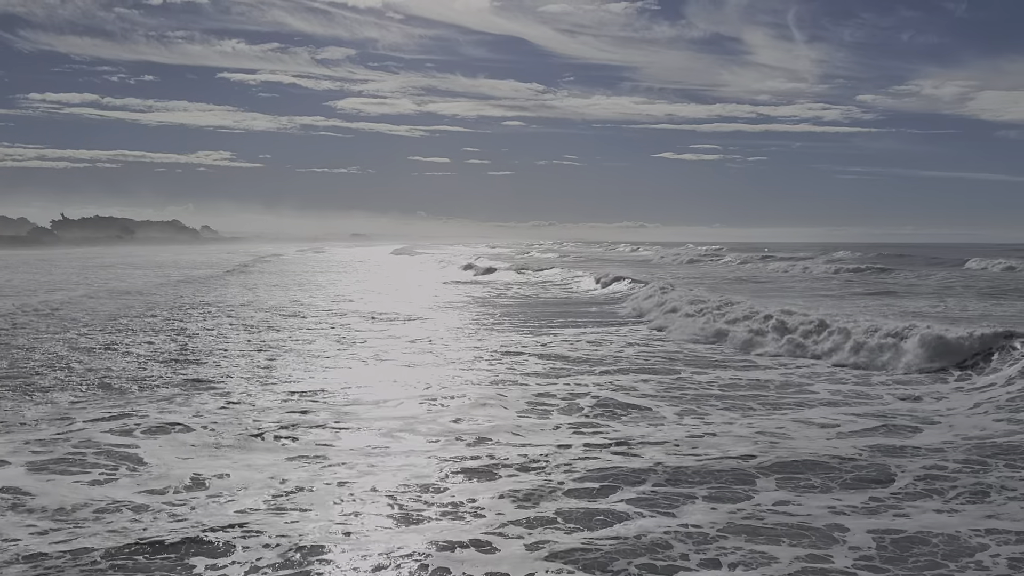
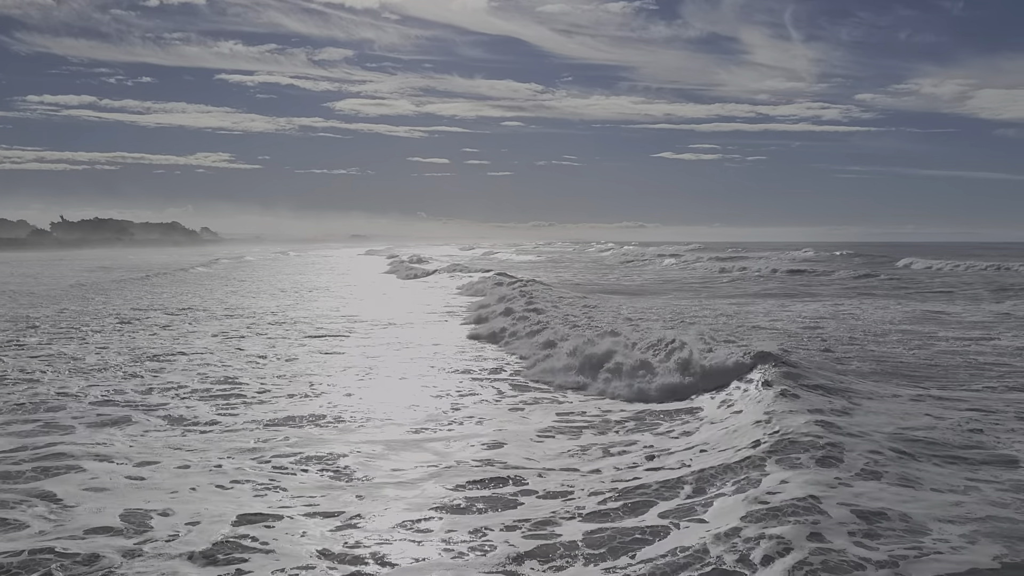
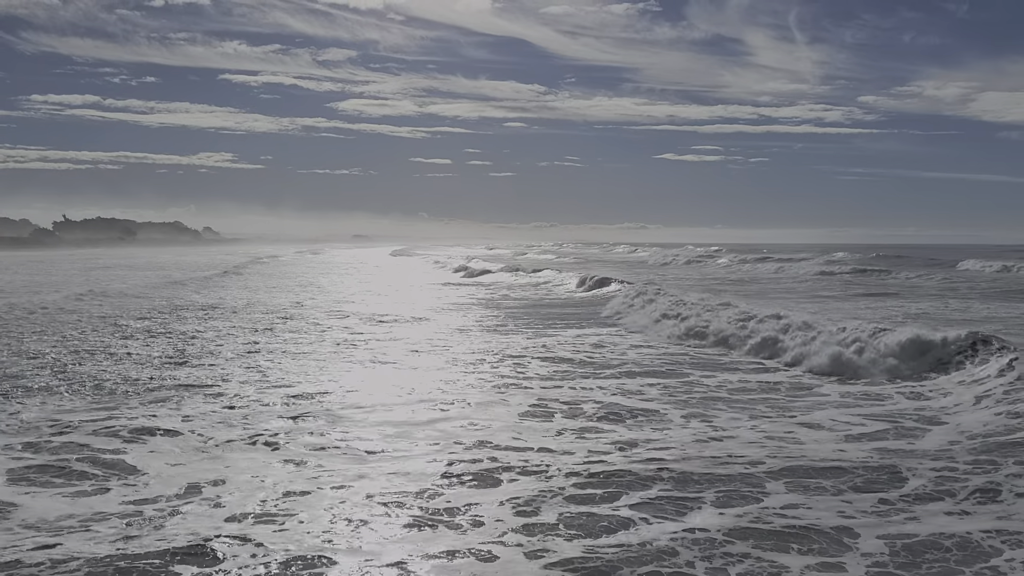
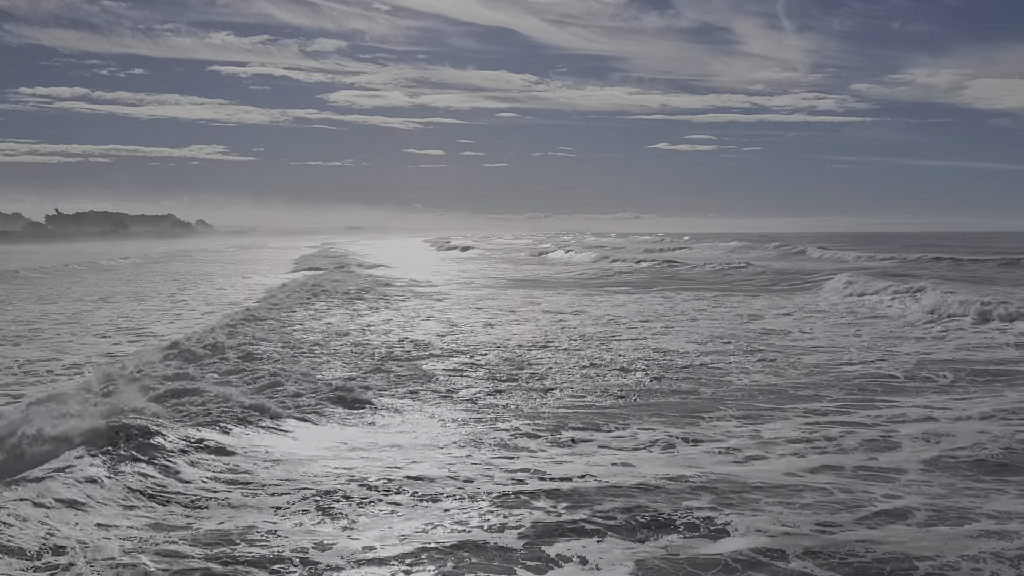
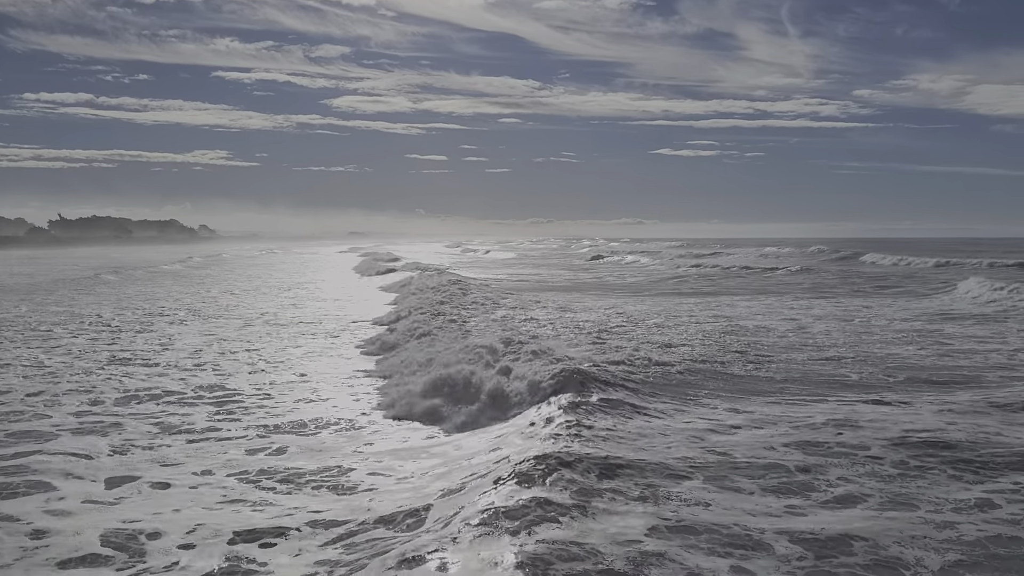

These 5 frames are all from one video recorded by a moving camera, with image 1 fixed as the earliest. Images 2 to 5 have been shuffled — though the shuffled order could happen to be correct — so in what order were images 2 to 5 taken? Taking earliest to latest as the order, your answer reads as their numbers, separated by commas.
3, 2, 5, 4
